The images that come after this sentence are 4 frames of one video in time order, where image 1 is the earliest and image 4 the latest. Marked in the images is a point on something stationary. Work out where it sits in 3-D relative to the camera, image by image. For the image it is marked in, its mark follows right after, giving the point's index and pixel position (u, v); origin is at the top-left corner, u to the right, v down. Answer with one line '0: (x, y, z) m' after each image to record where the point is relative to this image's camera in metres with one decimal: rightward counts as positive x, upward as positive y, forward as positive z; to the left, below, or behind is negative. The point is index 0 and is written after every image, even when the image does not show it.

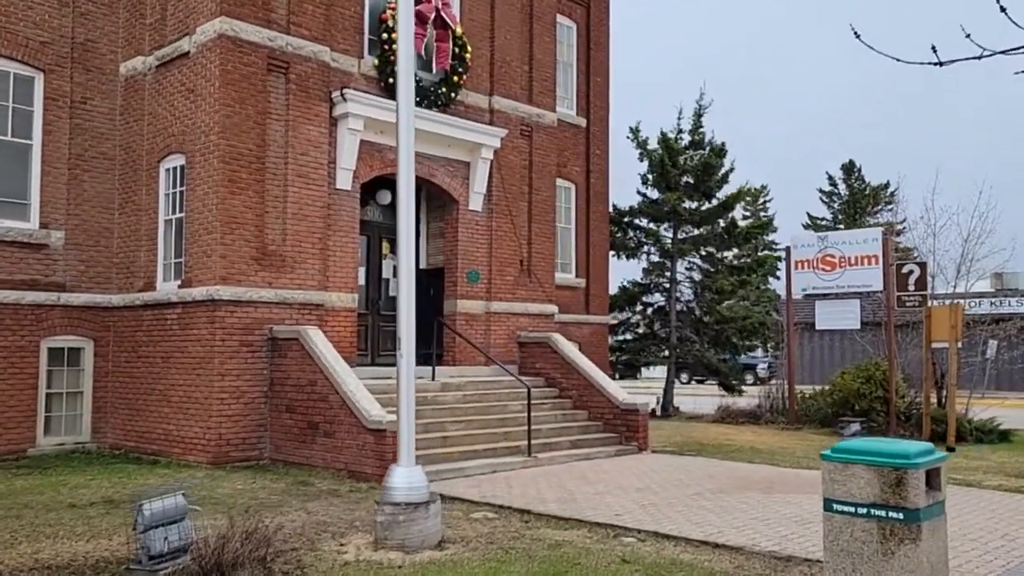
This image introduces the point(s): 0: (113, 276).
0: (-6.5, +0.2, +14.4) m
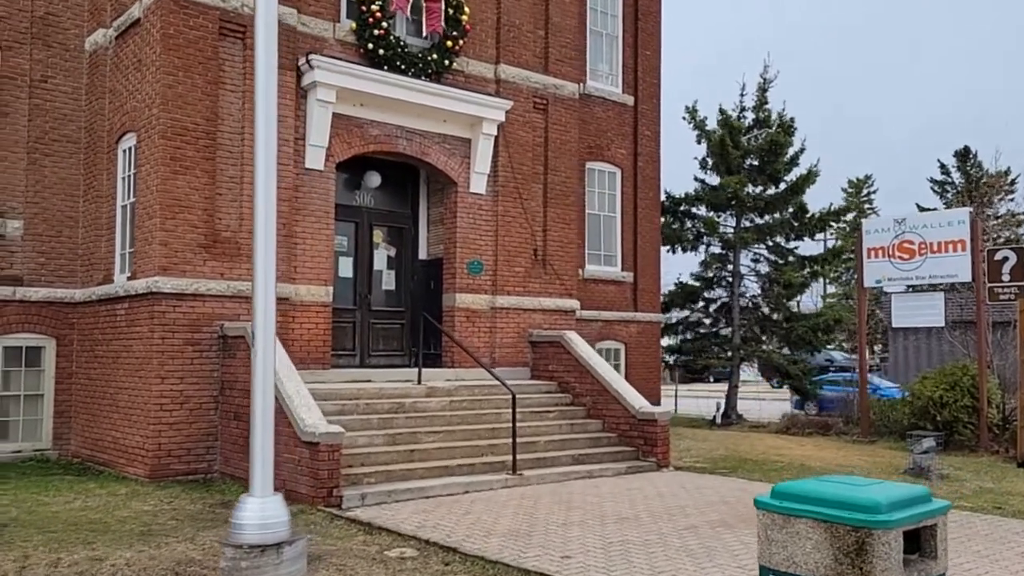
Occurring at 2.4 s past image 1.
0: (-6.6, +0.3, +13.3) m
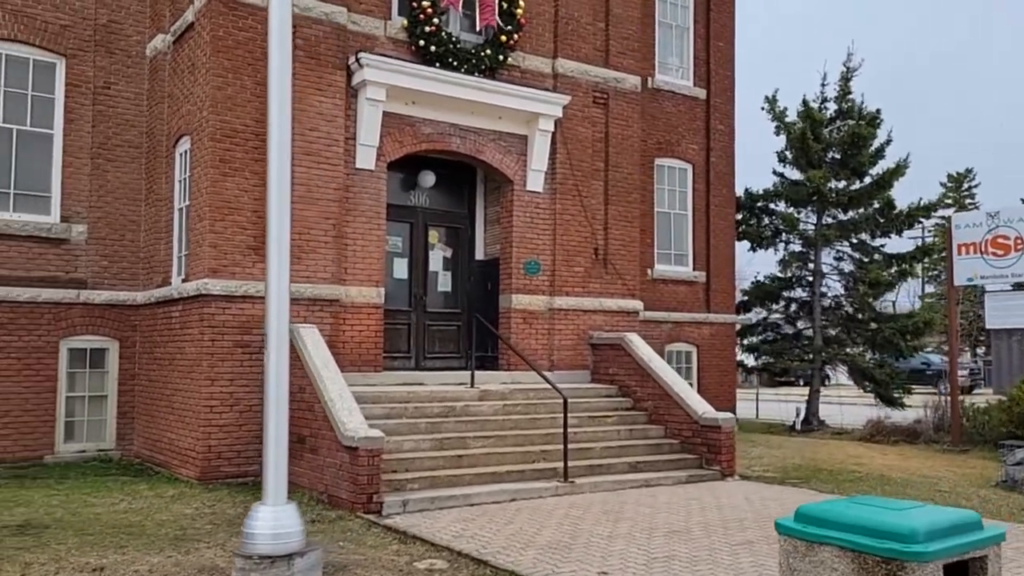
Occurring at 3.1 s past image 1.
0: (-5.7, +0.2, +13.5) m
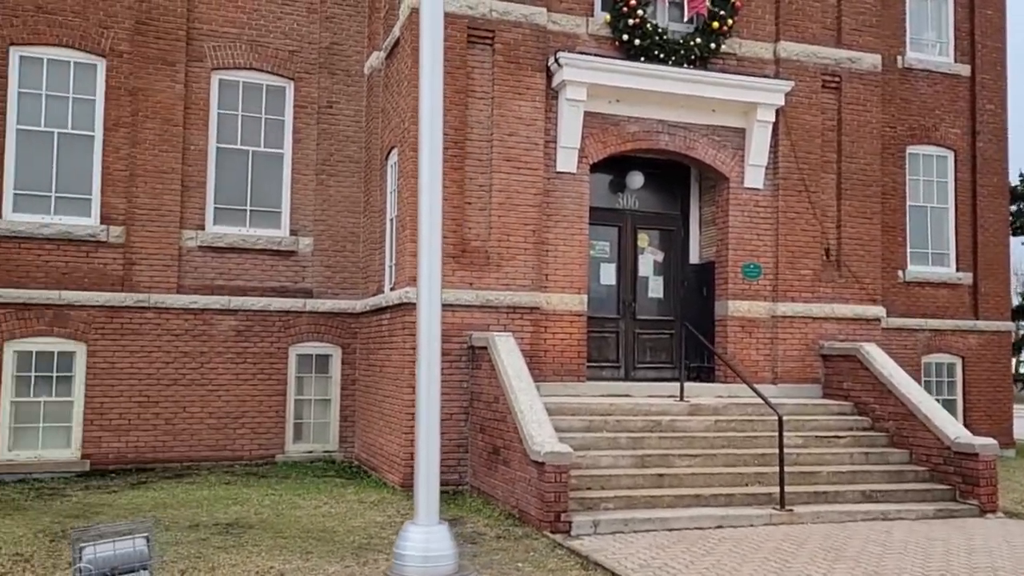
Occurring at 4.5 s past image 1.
0: (-2.4, +0.1, +14.1) m
